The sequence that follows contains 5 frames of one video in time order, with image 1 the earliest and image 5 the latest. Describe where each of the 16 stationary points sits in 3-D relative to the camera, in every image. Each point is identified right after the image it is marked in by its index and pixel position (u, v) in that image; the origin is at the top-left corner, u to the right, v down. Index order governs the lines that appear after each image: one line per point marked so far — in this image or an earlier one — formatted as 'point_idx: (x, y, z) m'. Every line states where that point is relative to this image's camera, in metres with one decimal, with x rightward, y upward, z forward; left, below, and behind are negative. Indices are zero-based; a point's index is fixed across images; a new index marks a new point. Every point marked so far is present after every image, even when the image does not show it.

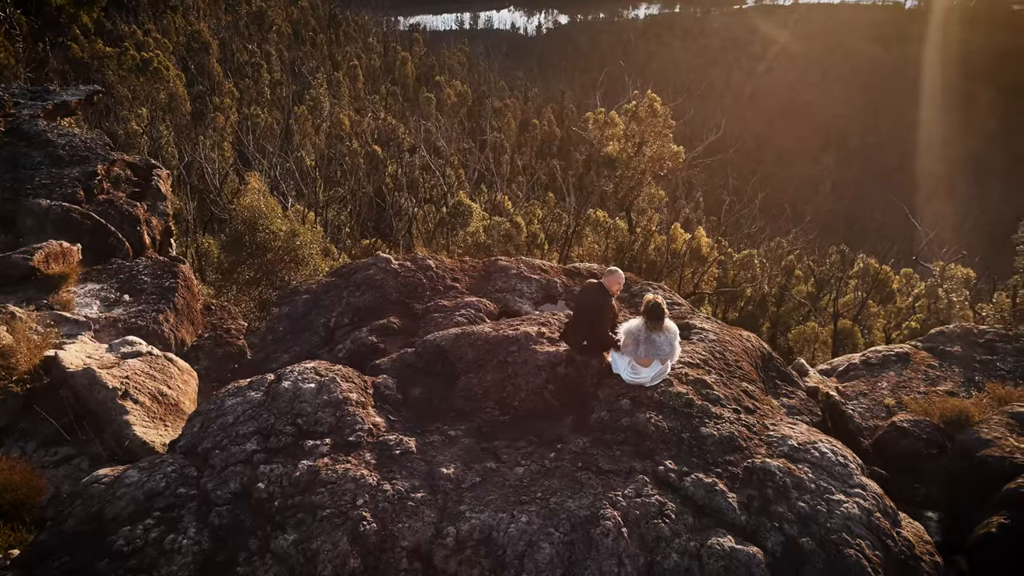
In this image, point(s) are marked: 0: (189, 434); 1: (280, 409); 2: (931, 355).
0: (-2.7, -1.2, +7.1) m
1: (-2.0, -1.0, +7.0) m
2: (+6.4, -1.0, +12.7) m
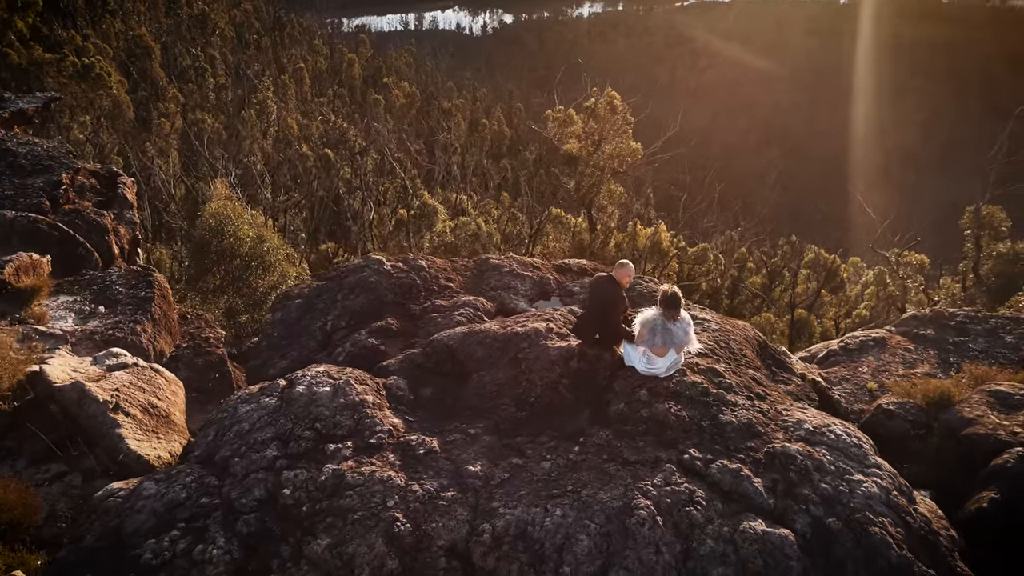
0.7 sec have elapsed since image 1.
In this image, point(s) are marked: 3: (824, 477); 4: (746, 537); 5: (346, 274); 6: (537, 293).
0: (-2.6, -1.3, +6.9) m
1: (-1.8, -1.1, +7.0) m
2: (+6.2, -0.8, +13.1) m
3: (+2.4, -1.4, +6.3) m
4: (+1.6, -1.7, +5.7) m
5: (-2.1, +0.2, +10.5) m
6: (+0.3, -0.1, +10.4) m
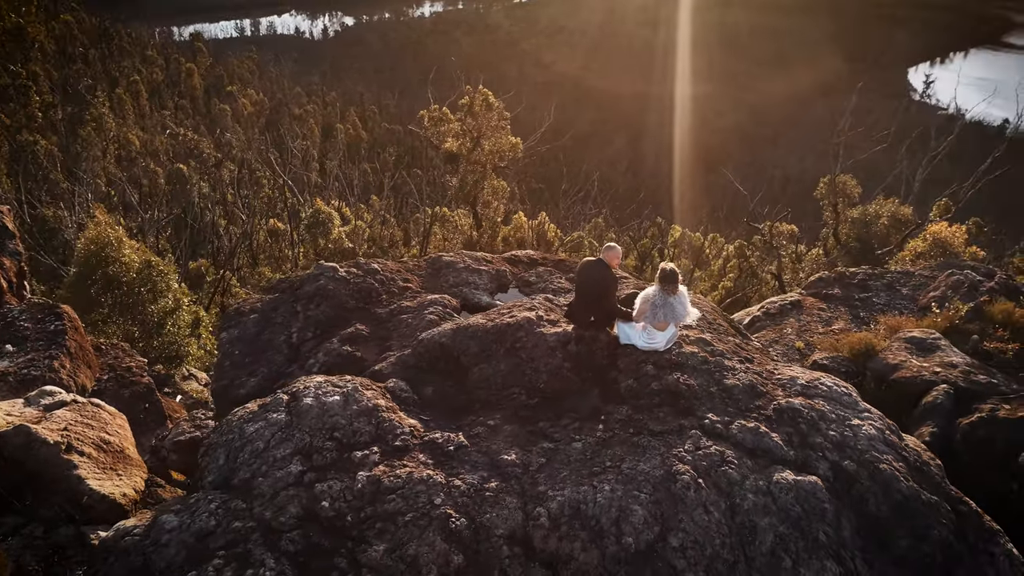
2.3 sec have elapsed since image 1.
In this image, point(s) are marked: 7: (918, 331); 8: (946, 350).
0: (-2.4, -1.4, +6.6) m
1: (-1.6, -1.1, +6.8) m
2: (+5.2, -0.2, +14.1) m
3: (+2.6, -1.1, +6.8) m
4: (+2.0, -1.5, +6.1) m
5: (-2.6, 0.0, +10.2) m
6: (-0.2, 0.0, +10.5) m
7: (+5.9, -0.6, +12.0) m
8: (+6.0, -0.8, +11.4) m
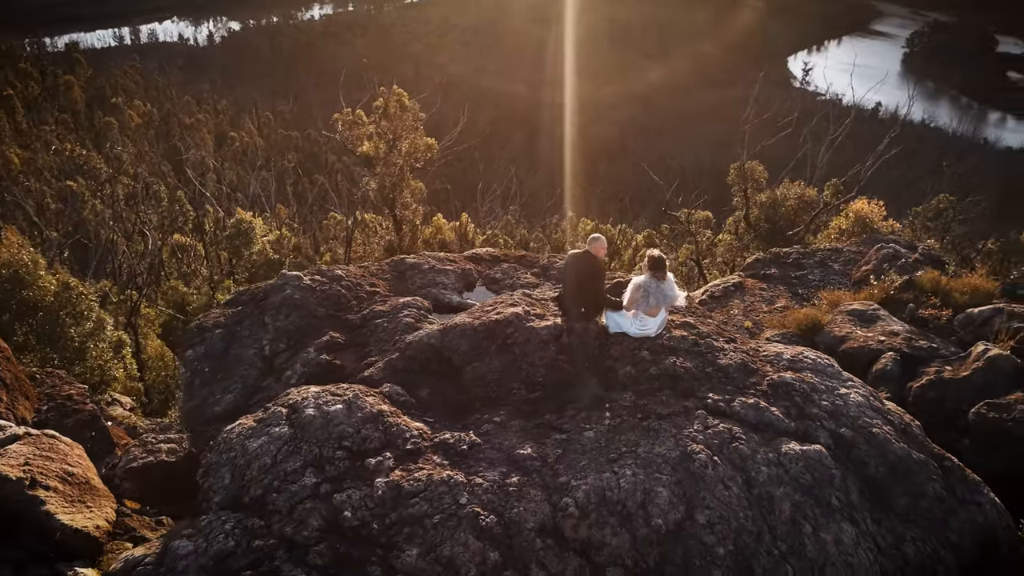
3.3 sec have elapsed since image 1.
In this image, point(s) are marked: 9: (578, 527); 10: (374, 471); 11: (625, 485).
0: (-2.2, -1.5, +6.4) m
1: (-1.5, -1.2, +6.6) m
2: (+4.3, +0.1, +14.7) m
3: (+2.6, -0.9, +7.1) m
4: (+2.1, -1.3, +6.3) m
5: (-3.0, -0.1, +9.9) m
6: (-0.6, 0.0, +10.5) m
7: (+5.3, -0.2, +12.7) m
8: (+5.4, -0.5, +12.1) m
9: (+0.5, -1.7, +5.8) m
10: (-1.1, -1.4, +6.4) m
11: (+0.8, -1.4, +6.0) m
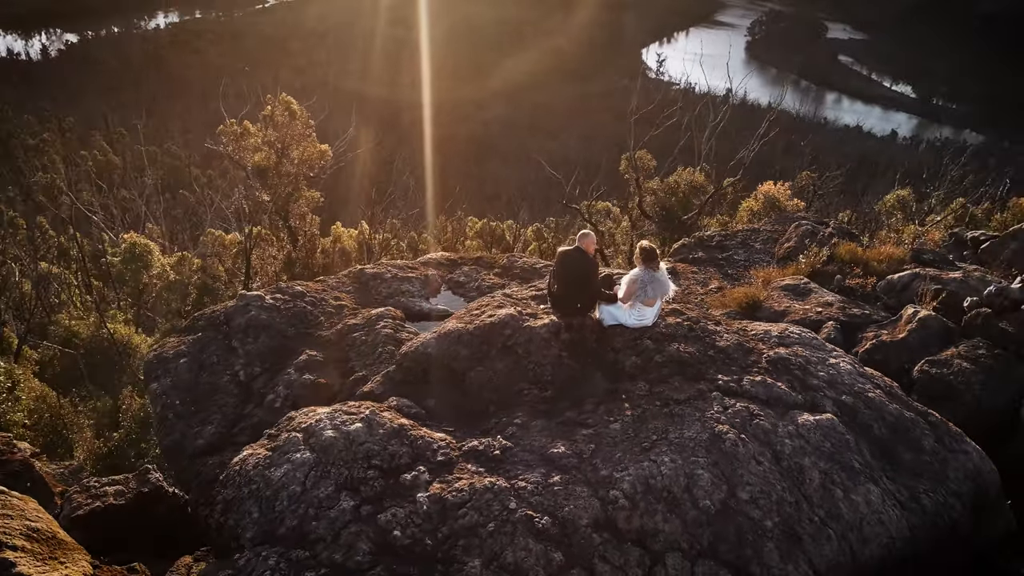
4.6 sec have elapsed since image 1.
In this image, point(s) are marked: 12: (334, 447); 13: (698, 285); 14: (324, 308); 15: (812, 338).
0: (-1.9, -1.7, +6.1) m
1: (-1.3, -1.3, +6.4) m
2: (+3.2, +0.4, +15.2) m
3: (+2.7, -0.7, +7.5) m
4: (+2.4, -1.1, +6.7) m
5: (-3.3, -0.4, +9.5) m
6: (-1.0, 0.0, +10.3) m
7: (+4.5, +0.1, +13.4) m
8: (+4.7, -0.1, +12.8) m
9: (+0.8, -1.6, +5.9) m
10: (-0.8, -1.5, +6.2) m
11: (+1.1, -1.4, +6.2) m
12: (-1.4, -1.2, +6.5) m
13: (+3.2, 0.0, +14.3) m
14: (-2.2, -0.2, +9.7) m
15: (+2.9, -0.5, +8.1) m
